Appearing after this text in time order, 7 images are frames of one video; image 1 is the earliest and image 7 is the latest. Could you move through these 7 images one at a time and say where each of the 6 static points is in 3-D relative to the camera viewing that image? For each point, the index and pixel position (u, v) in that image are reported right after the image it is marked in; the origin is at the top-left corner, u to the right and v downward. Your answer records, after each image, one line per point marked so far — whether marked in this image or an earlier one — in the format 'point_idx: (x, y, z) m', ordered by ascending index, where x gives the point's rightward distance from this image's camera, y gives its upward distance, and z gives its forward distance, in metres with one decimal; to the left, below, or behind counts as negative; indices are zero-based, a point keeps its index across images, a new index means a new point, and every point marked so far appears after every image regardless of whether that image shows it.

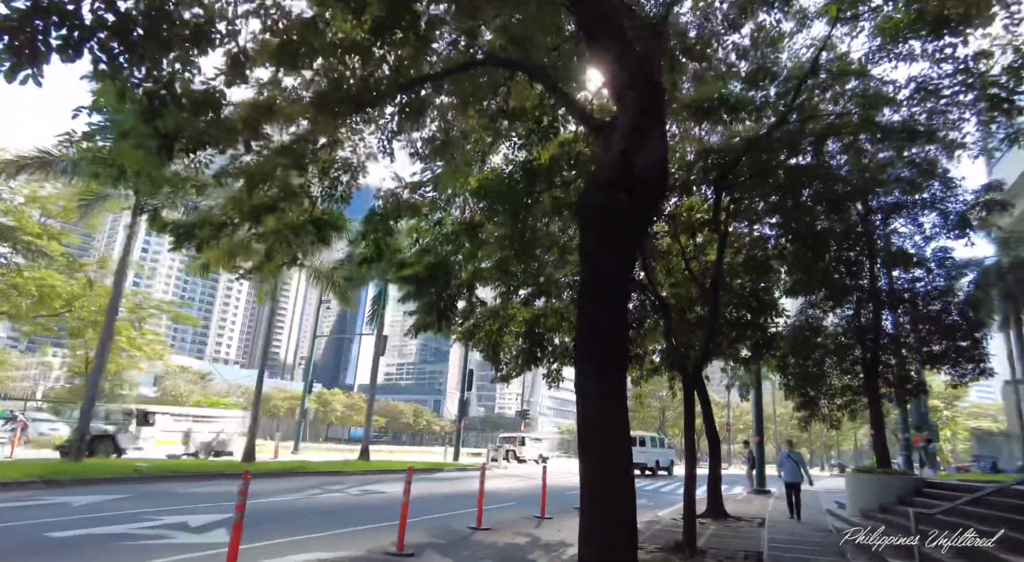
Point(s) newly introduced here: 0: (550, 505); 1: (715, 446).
0: (+0.8, -5.4, +14.8) m
1: (+4.5, -3.6, +13.8) m
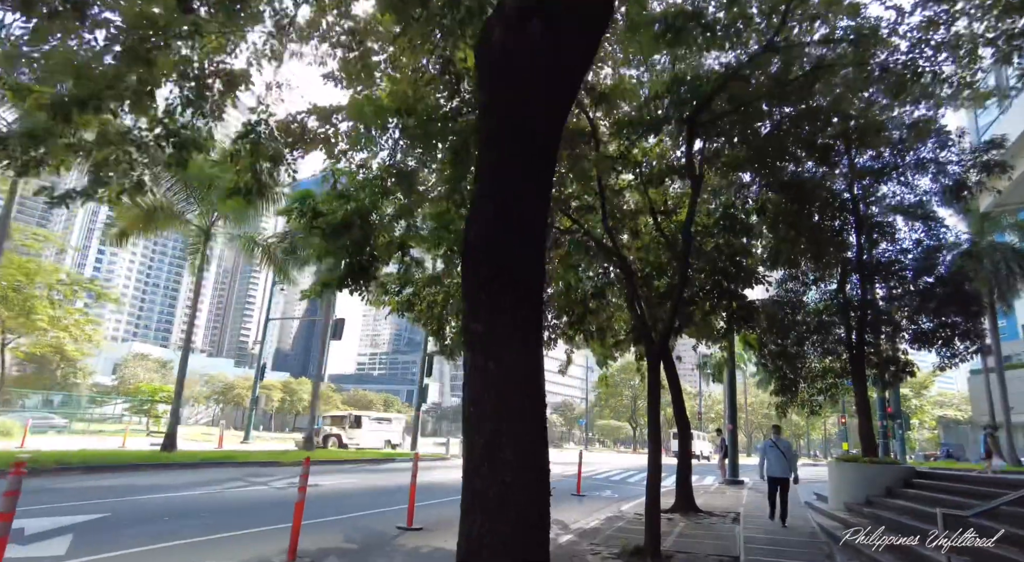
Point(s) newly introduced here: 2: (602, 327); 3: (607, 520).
0: (-0.3, -4.8, +13.3) m
1: (+3.4, -3.0, +12.4) m
2: (+1.8, -0.9, +12.4) m
3: (+1.6, -4.2, +10.8) m
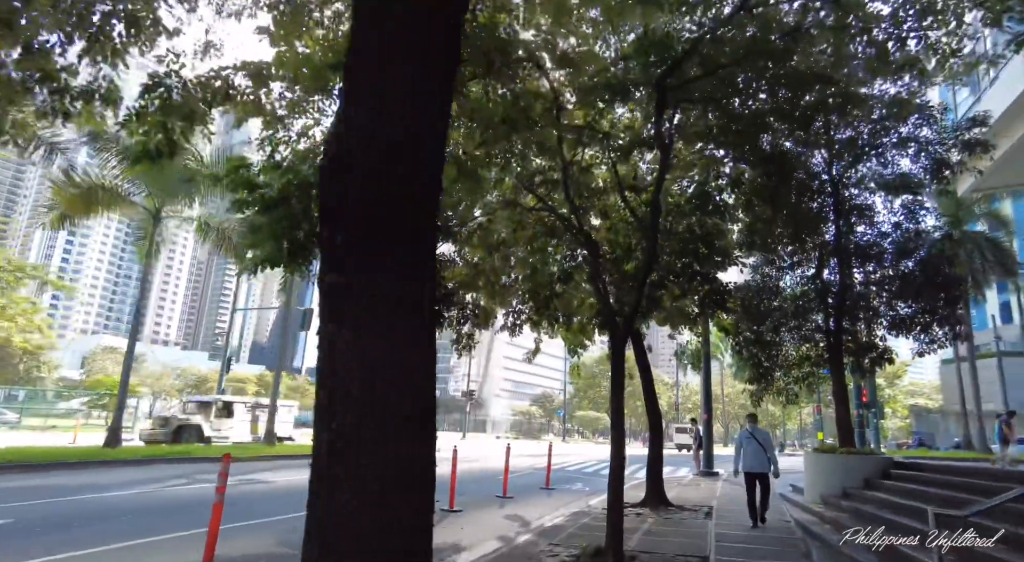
0: (-1.1, -4.4, +12.6) m
1: (+2.7, -2.7, +11.8) m
2: (+1.1, -0.6, +11.8) m
3: (+1.0, -3.9, +10.2) m
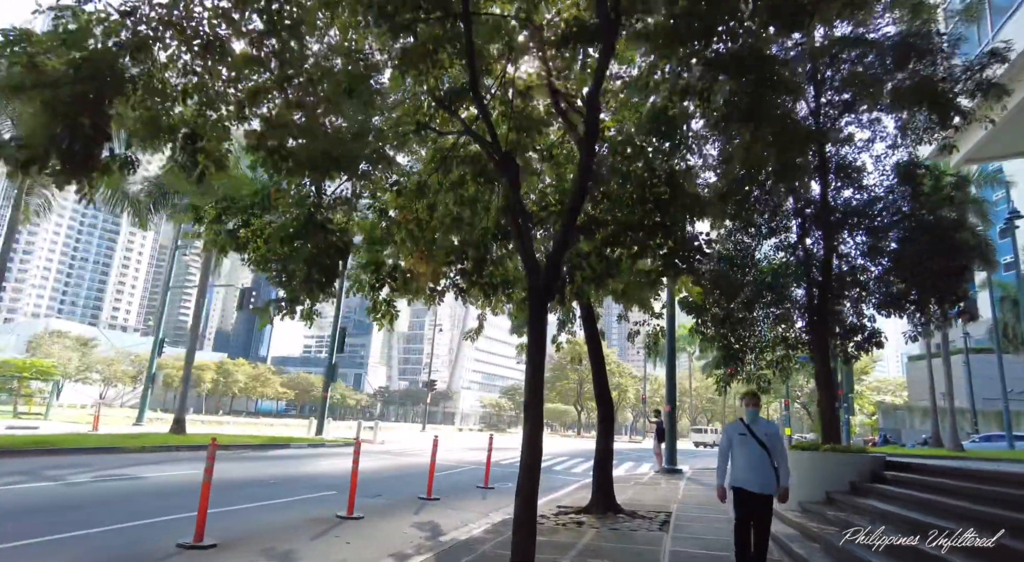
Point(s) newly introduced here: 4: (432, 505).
0: (-2.4, -3.7, +10.6) m
1: (+1.5, -2.1, +9.9) m
2: (-0.1, 0.0, +9.8) m
3: (-0.2, -3.2, +8.2) m
4: (-1.4, -3.8, +10.5) m
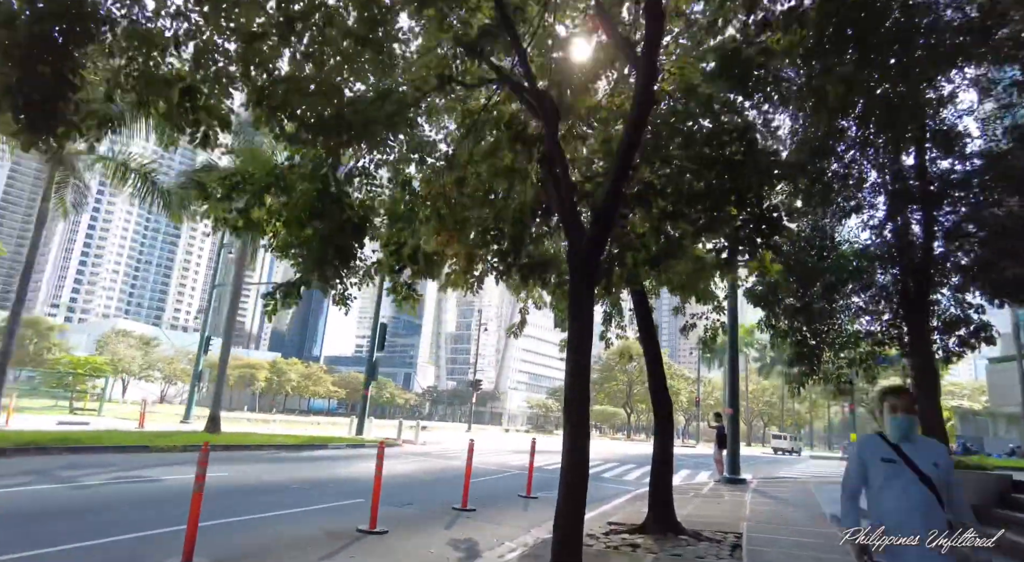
0: (-1.7, -3.5, +9.6) m
1: (+2.1, -1.8, +8.6) m
2: (+0.5, +0.2, +8.6) m
3: (+0.3, -3.0, +7.1) m
4: (-0.7, -3.6, +9.4) m
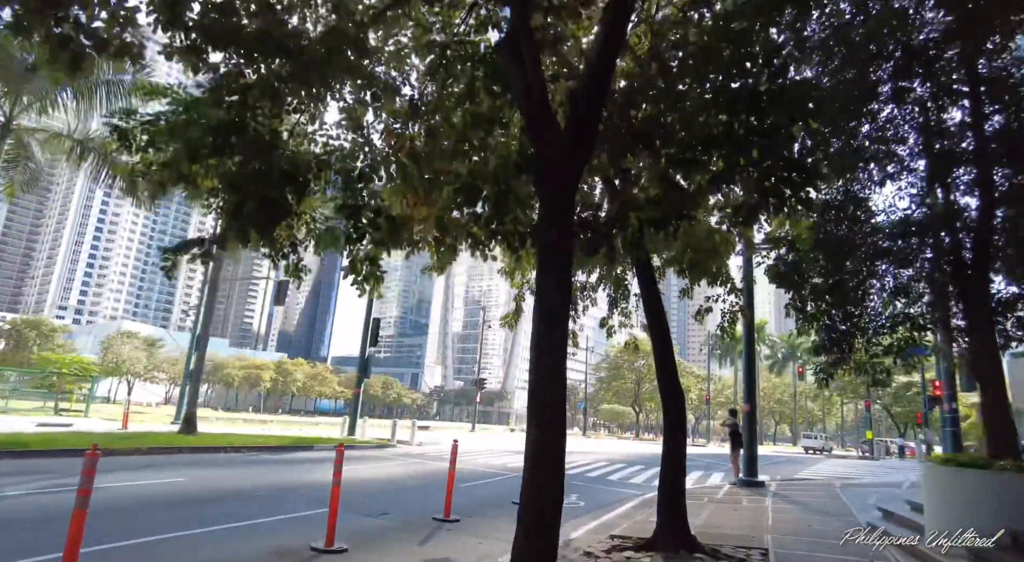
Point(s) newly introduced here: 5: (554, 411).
0: (-1.8, -3.2, +8.4) m
1: (+1.9, -1.5, +7.4) m
2: (+0.3, +0.6, +7.4) m
3: (+0.1, -2.7, +5.9) m
4: (-0.9, -3.3, +8.2) m
5: (+0.3, -0.5, +2.8) m
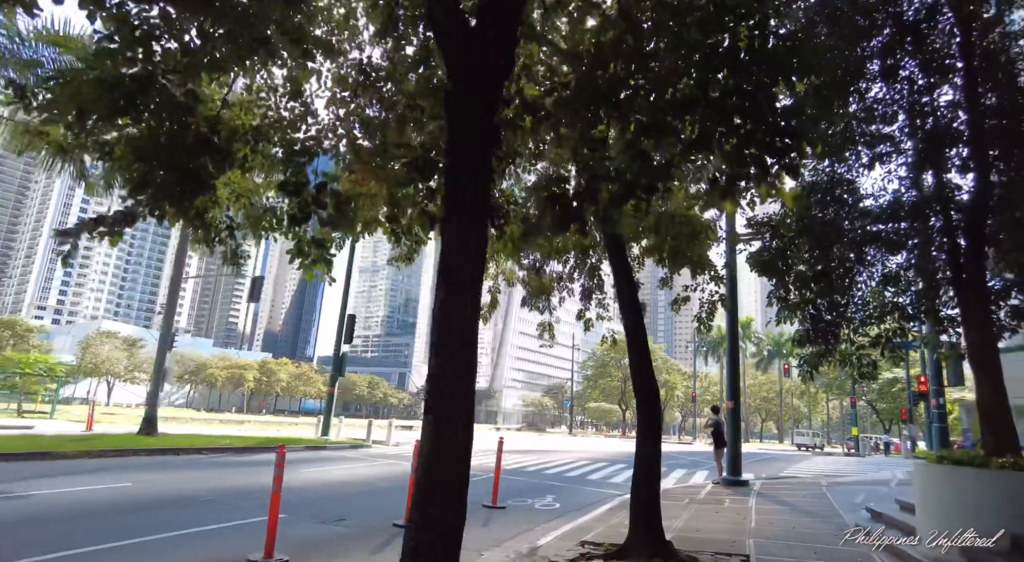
0: (-2.3, -3.1, +7.7) m
1: (+1.5, -1.4, +6.8) m
2: (-0.1, +0.7, +6.8) m
3: (-0.3, -2.6, +5.3) m
4: (-1.3, -3.1, +7.6) m
5: (0.0, -0.4, +2.2) m
